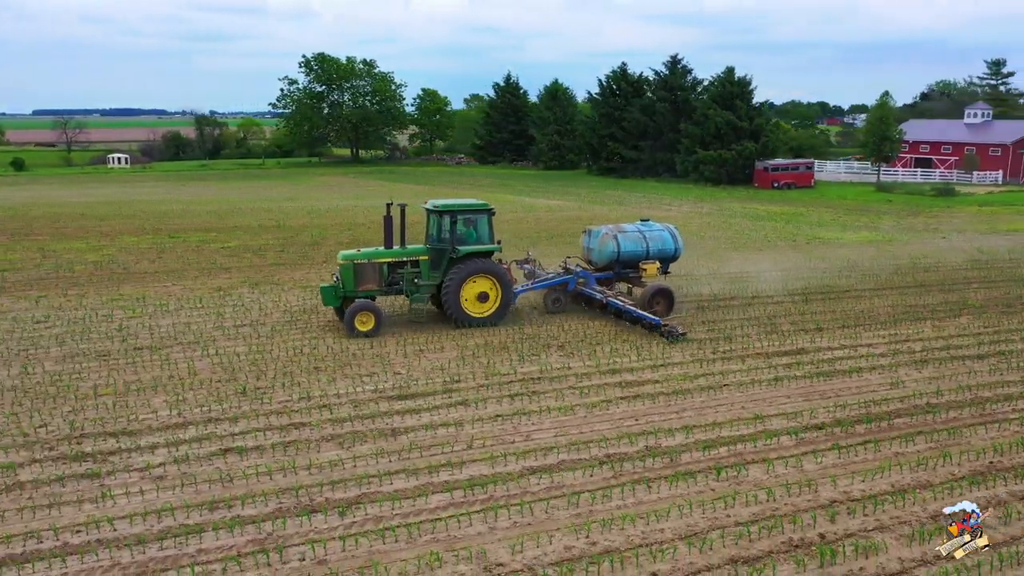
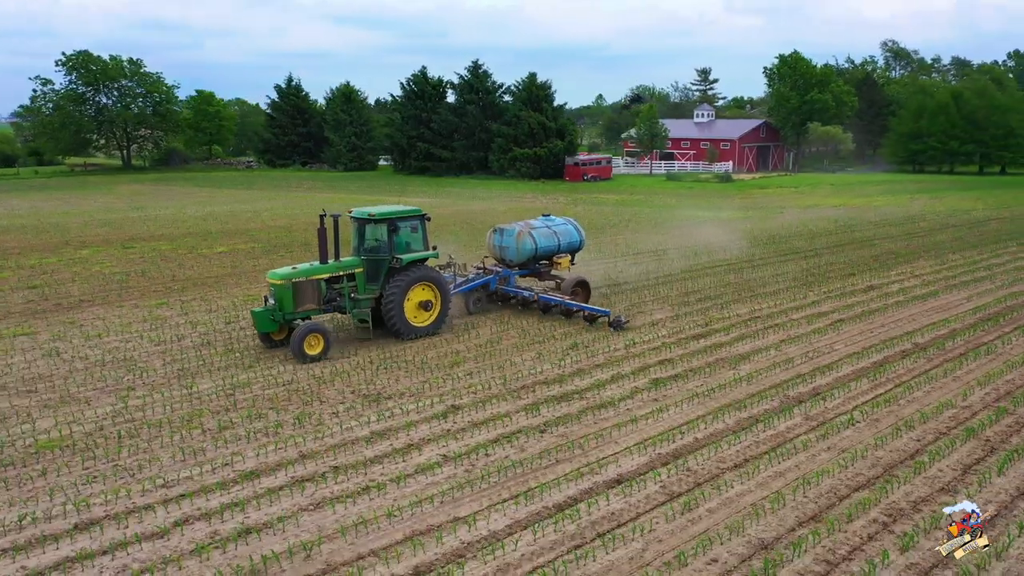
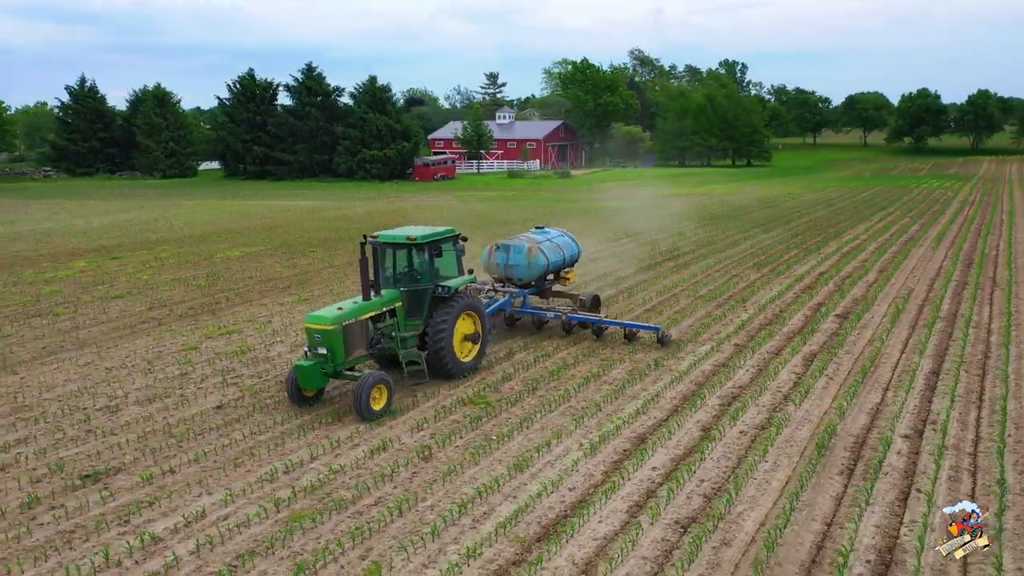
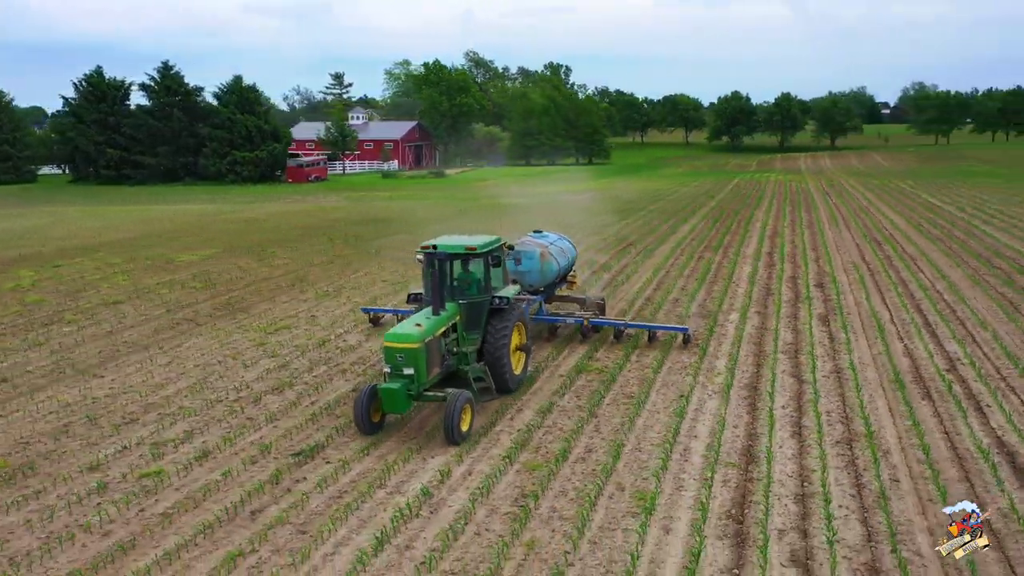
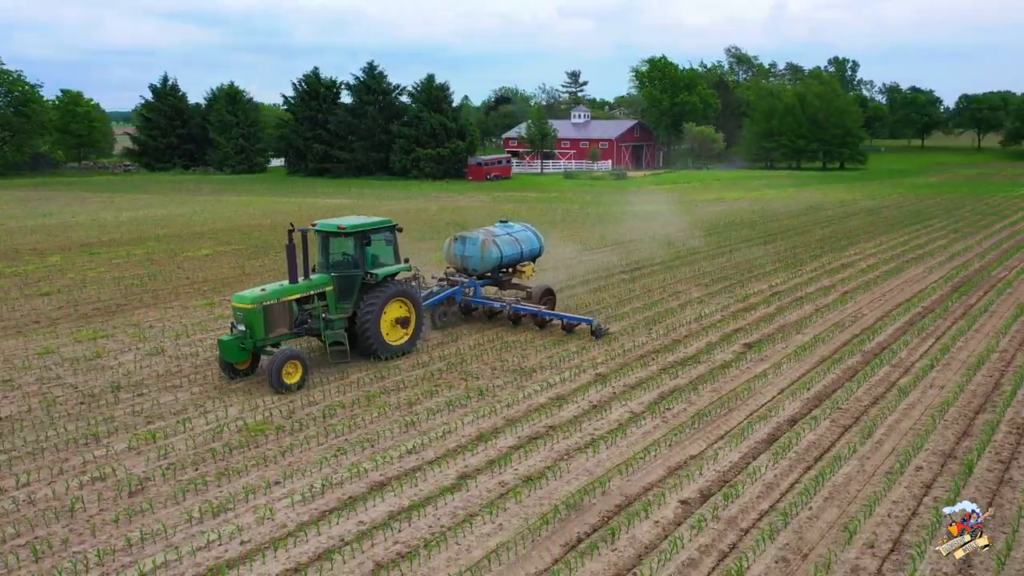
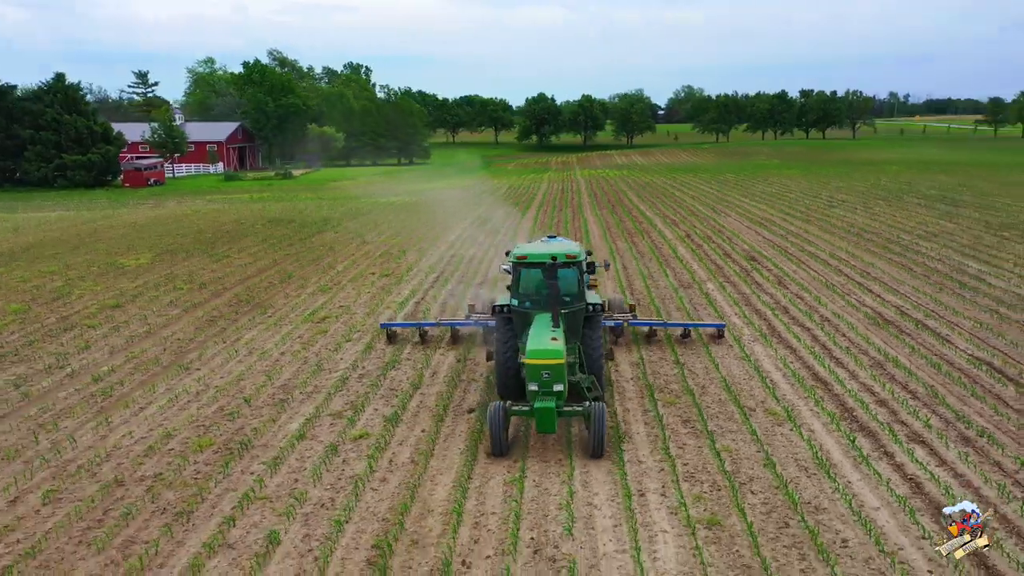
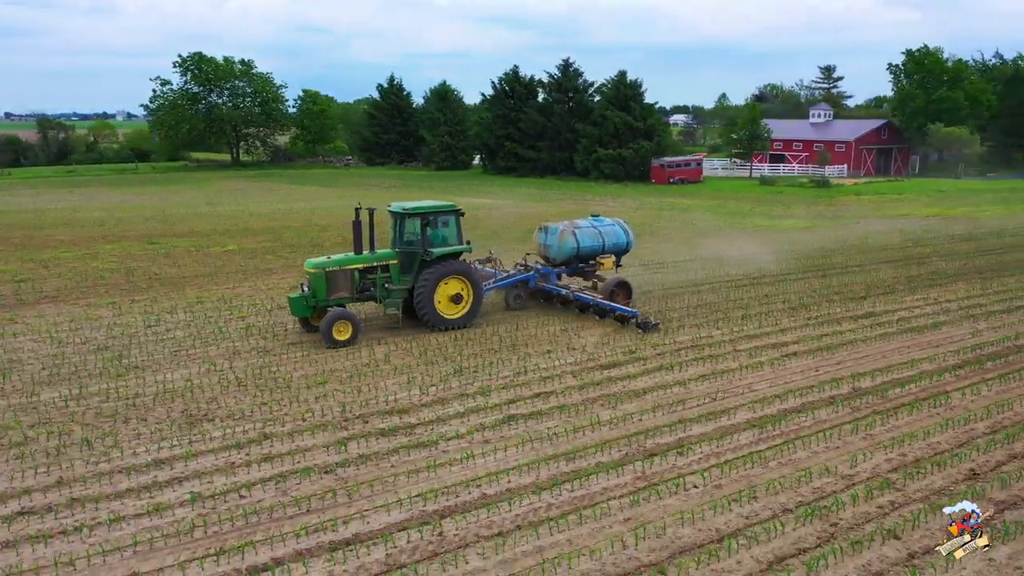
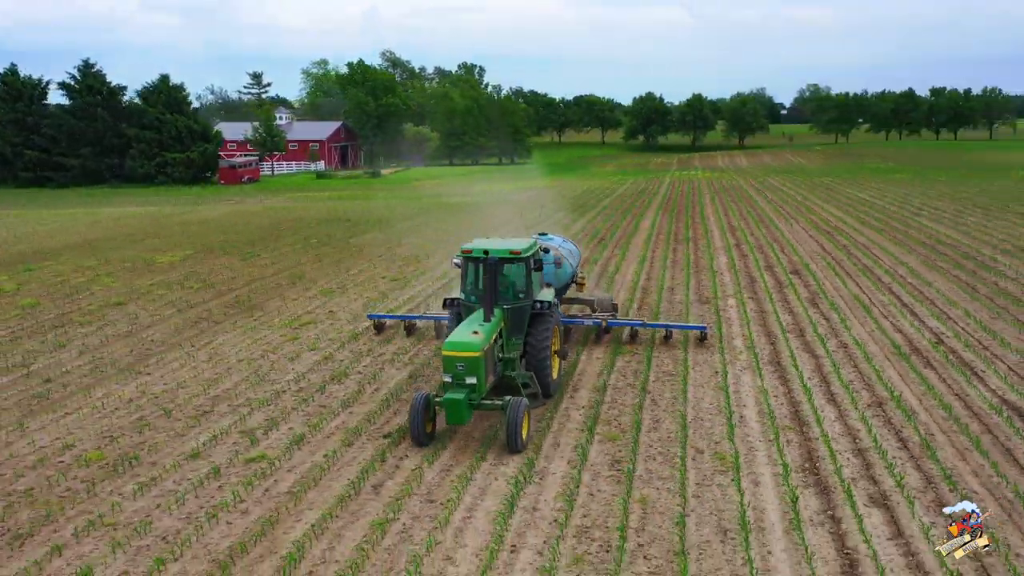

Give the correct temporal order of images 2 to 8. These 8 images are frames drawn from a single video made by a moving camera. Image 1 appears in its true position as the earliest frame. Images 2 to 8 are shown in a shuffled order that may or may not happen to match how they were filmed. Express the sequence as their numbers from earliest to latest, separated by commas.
7, 2, 5, 3, 4, 8, 6
